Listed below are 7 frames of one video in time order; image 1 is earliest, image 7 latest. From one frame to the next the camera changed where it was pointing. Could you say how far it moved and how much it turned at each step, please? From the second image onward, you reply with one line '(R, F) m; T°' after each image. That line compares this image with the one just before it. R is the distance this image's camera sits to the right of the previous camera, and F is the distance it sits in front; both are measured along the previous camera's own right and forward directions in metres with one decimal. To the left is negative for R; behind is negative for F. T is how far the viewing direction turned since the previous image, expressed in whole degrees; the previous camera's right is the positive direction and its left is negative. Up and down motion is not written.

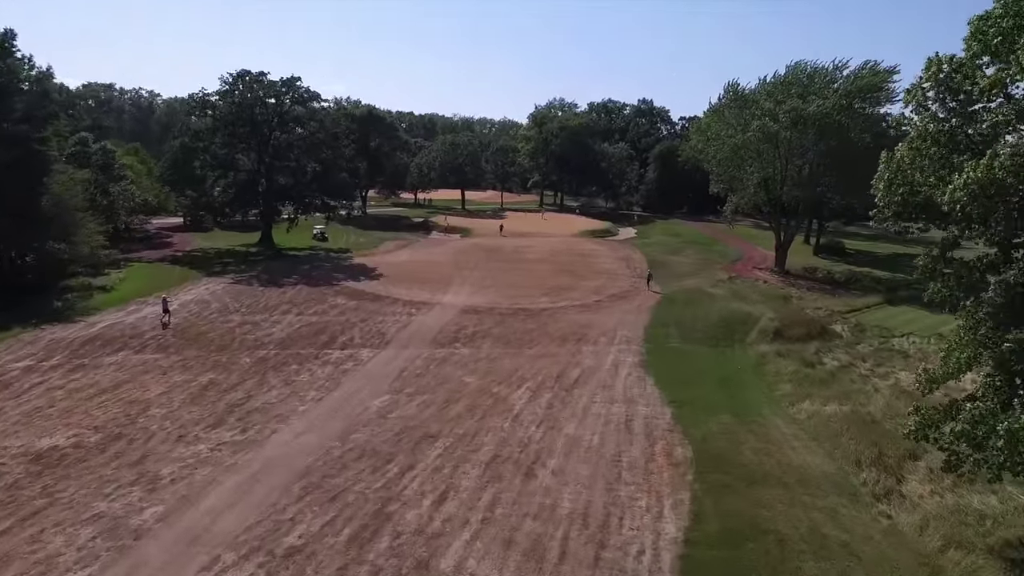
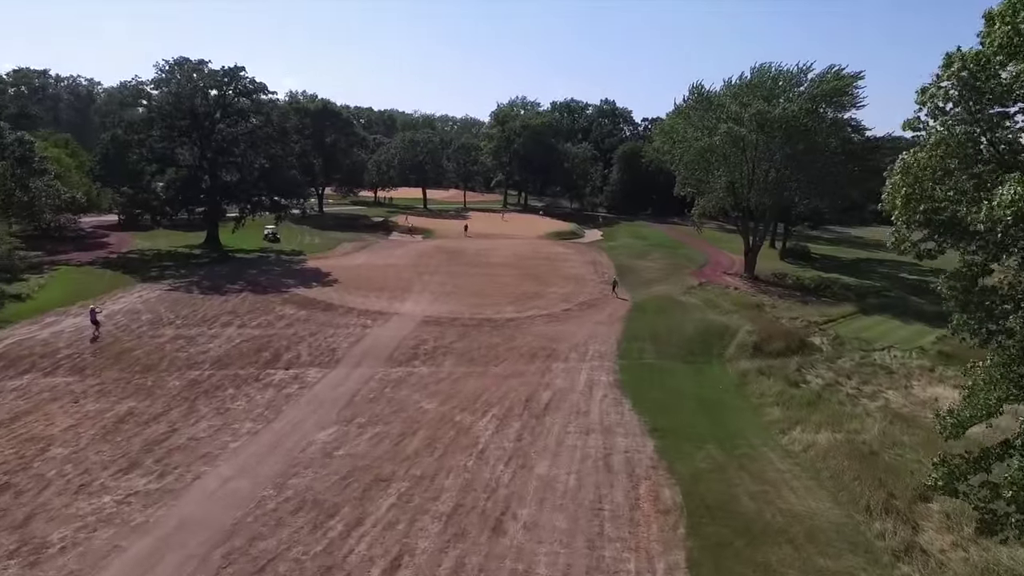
(-0.1, +2.3) m; +3°
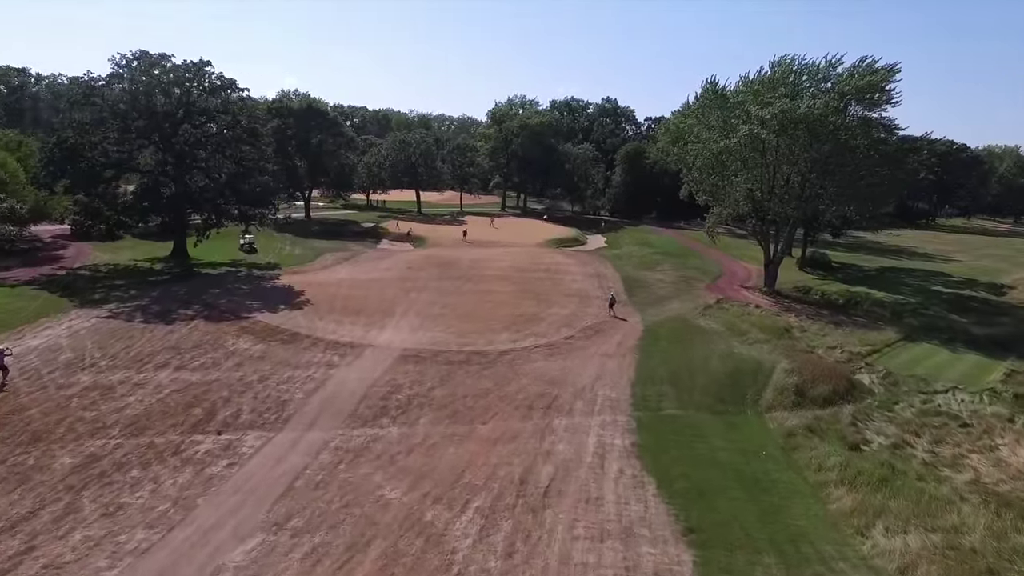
(+0.3, +4.9) m; 0°
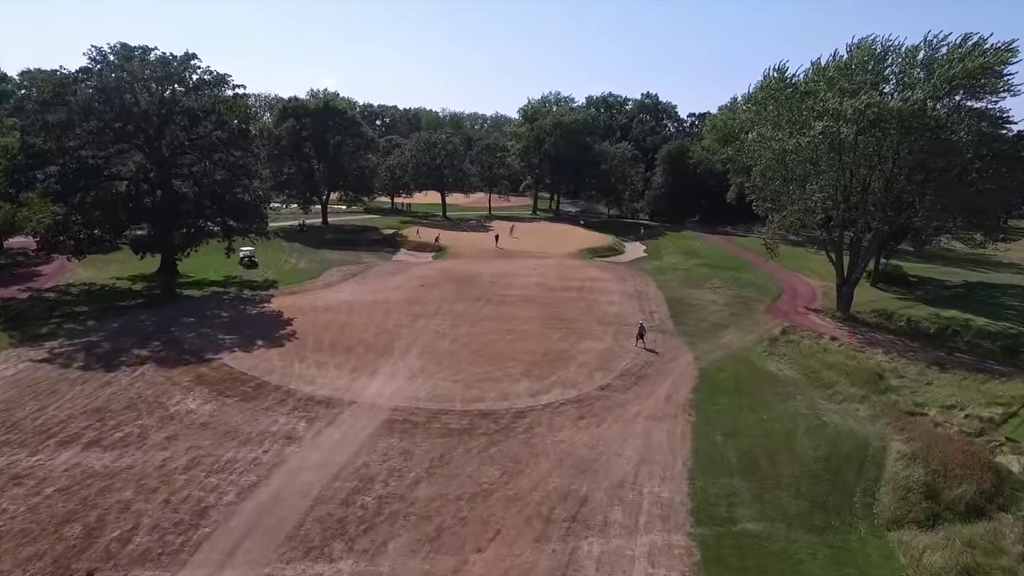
(+0.6, +6.5) m; -3°
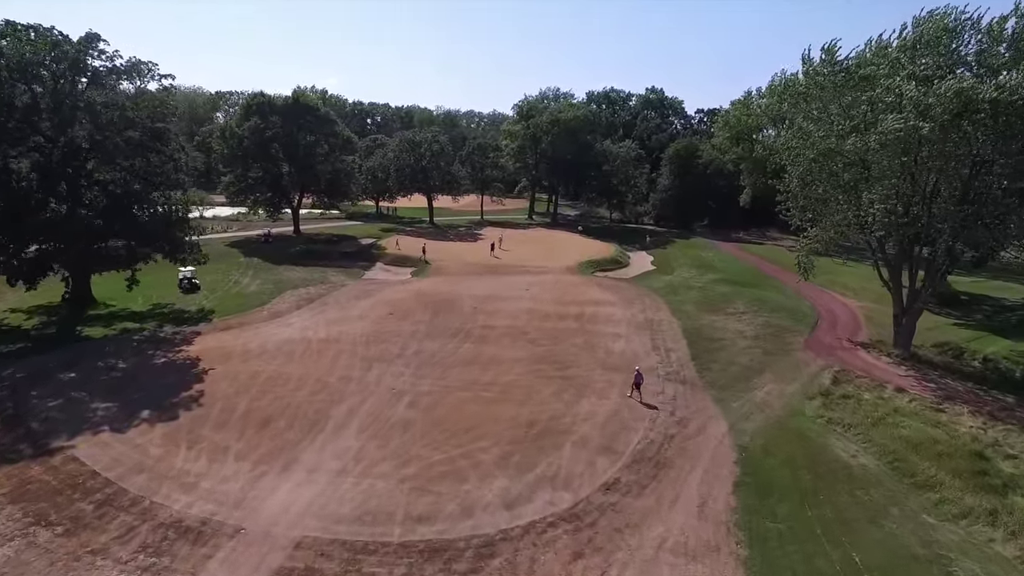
(+1.0, +7.7) m; 0°
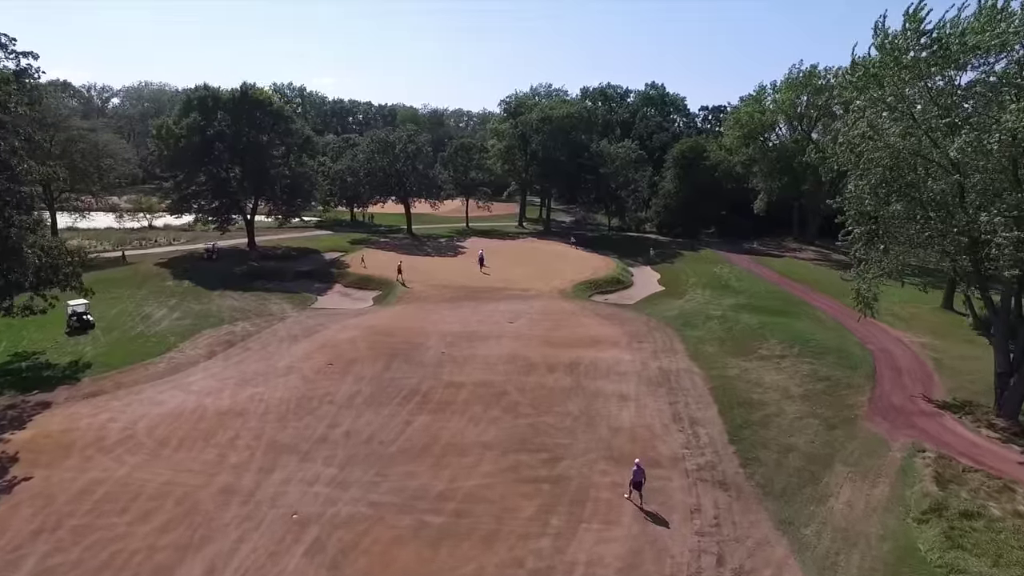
(+0.9, +8.9) m; 0°
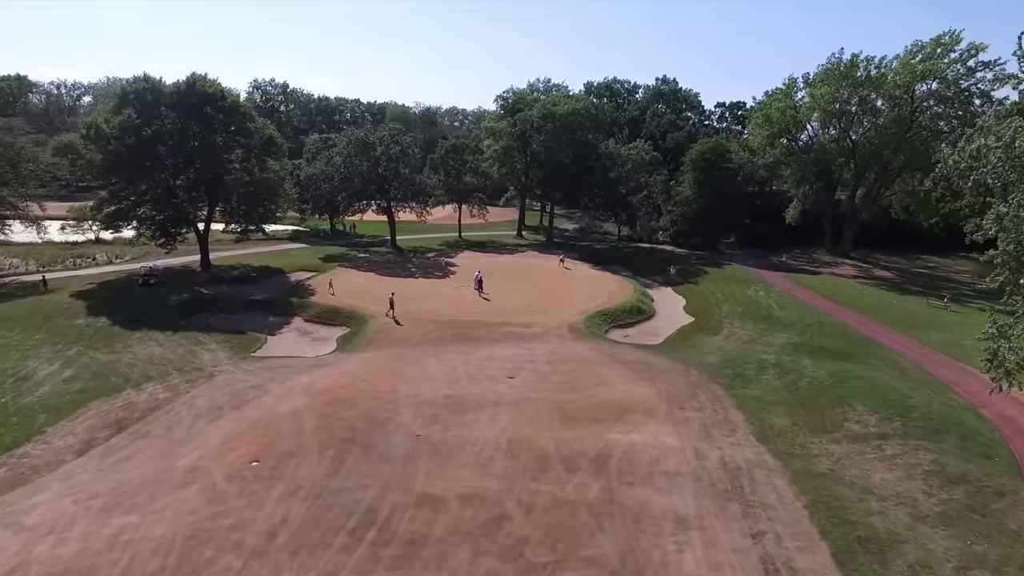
(-0.2, +9.0) m; 0°
